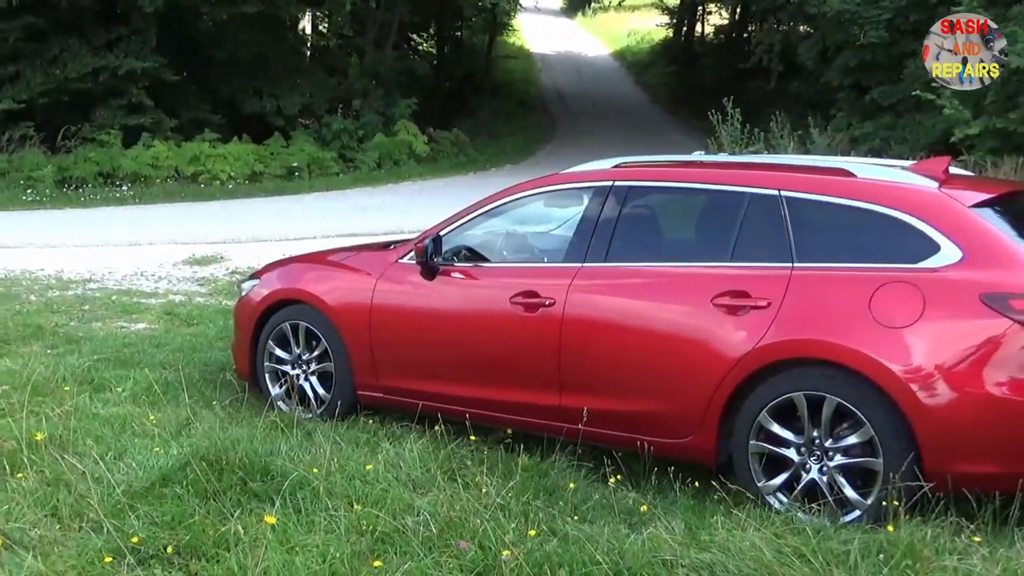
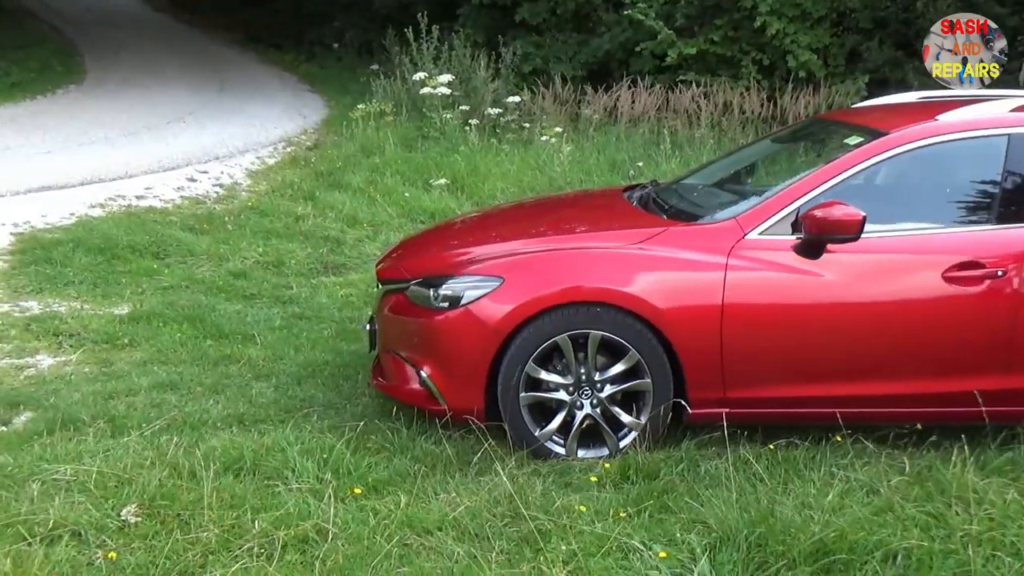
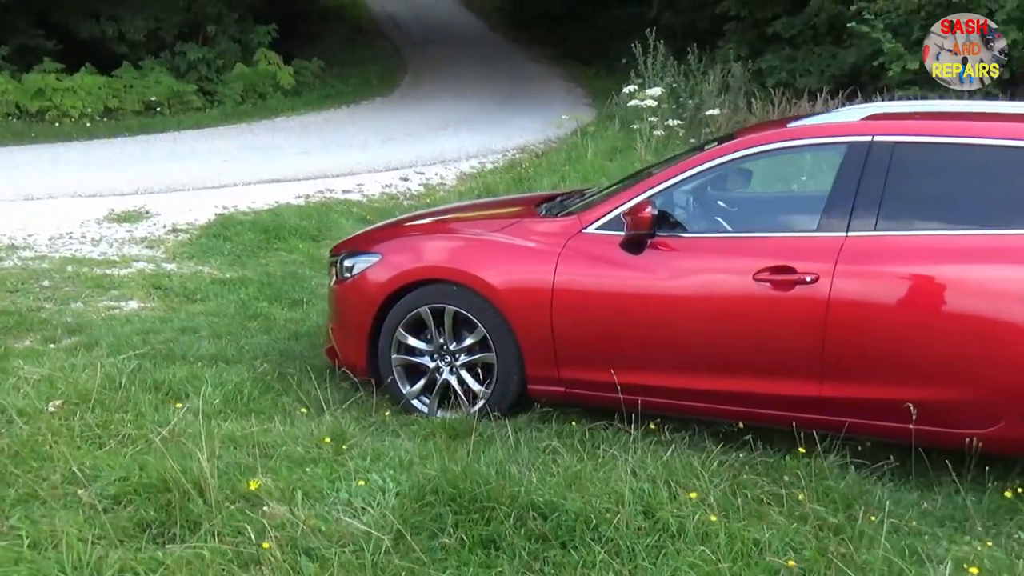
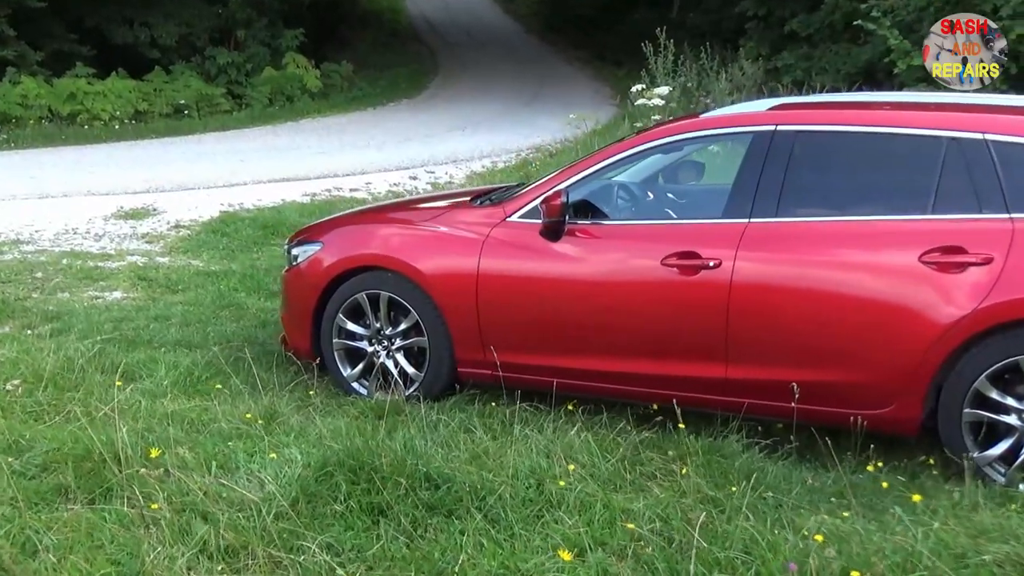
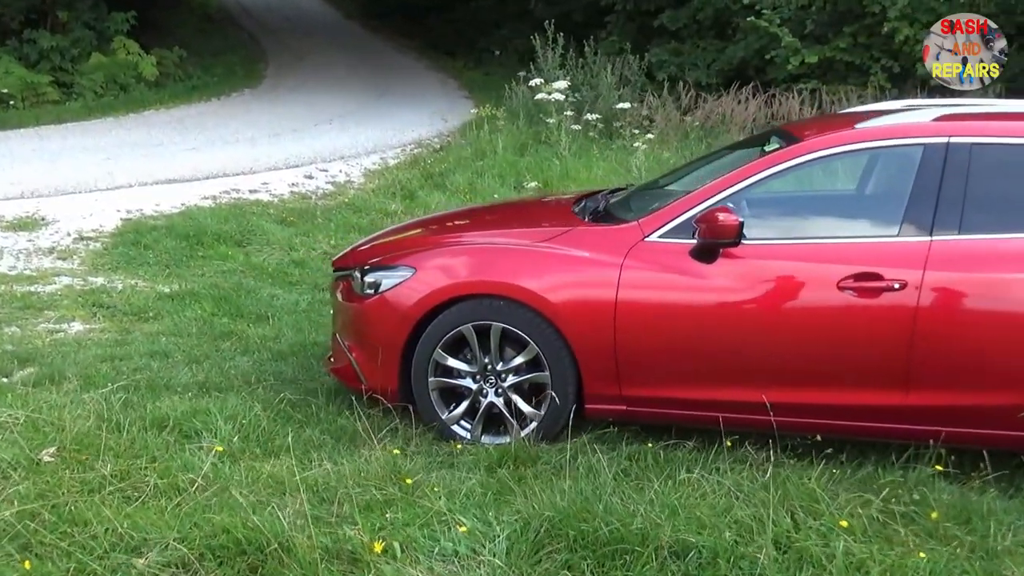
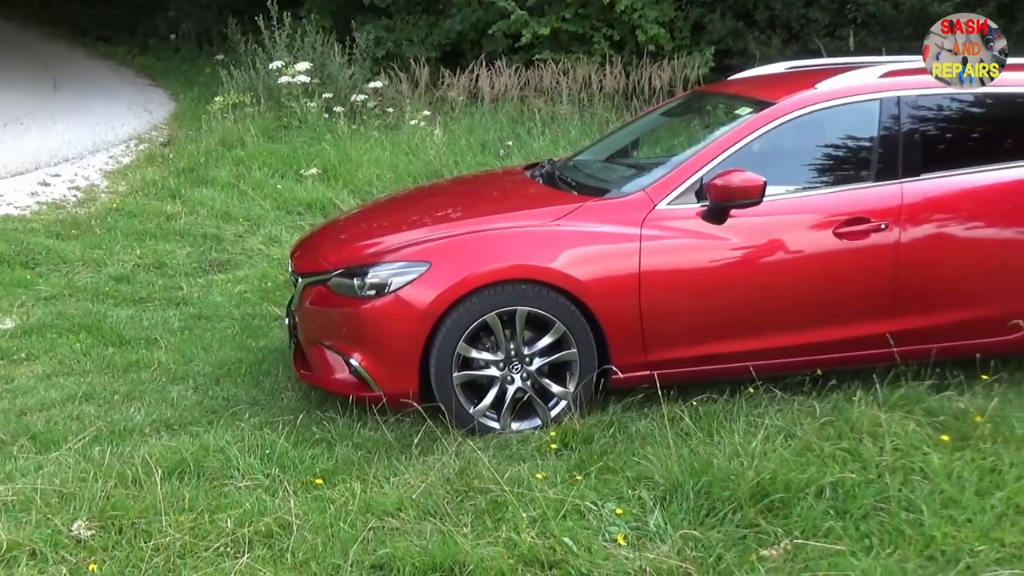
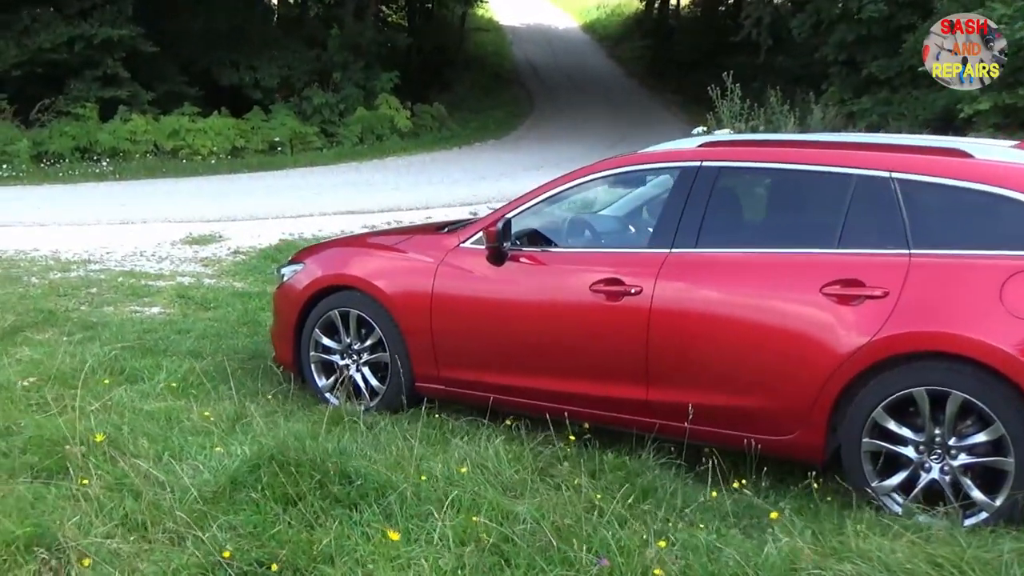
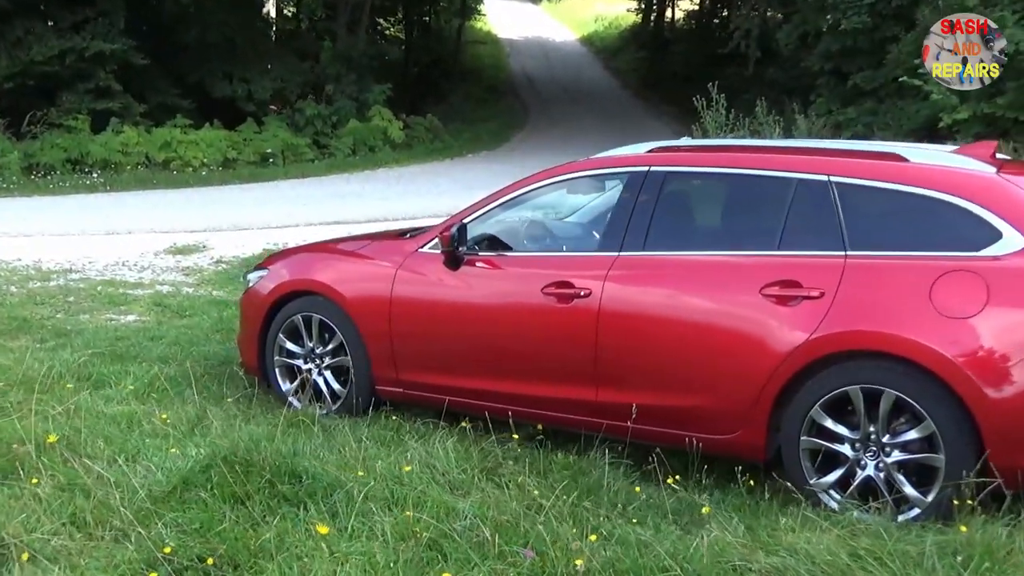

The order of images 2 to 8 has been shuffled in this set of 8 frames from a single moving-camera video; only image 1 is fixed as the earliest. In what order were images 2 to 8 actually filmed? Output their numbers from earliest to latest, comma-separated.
8, 7, 4, 3, 5, 2, 6
